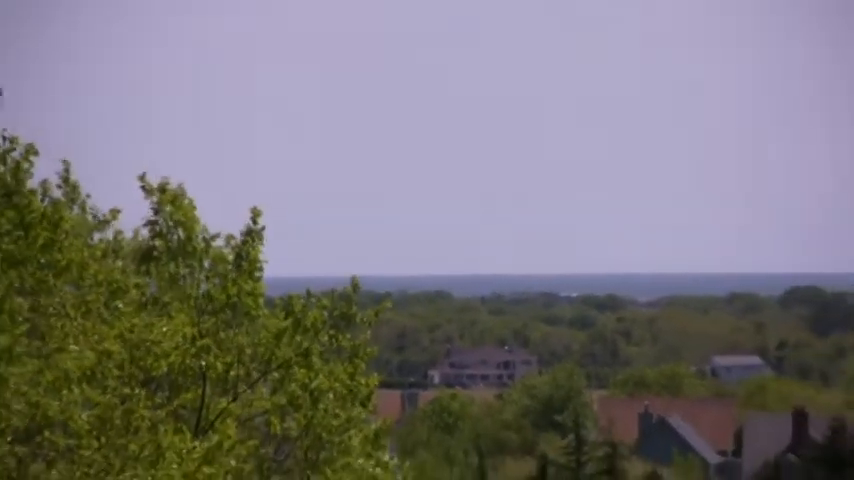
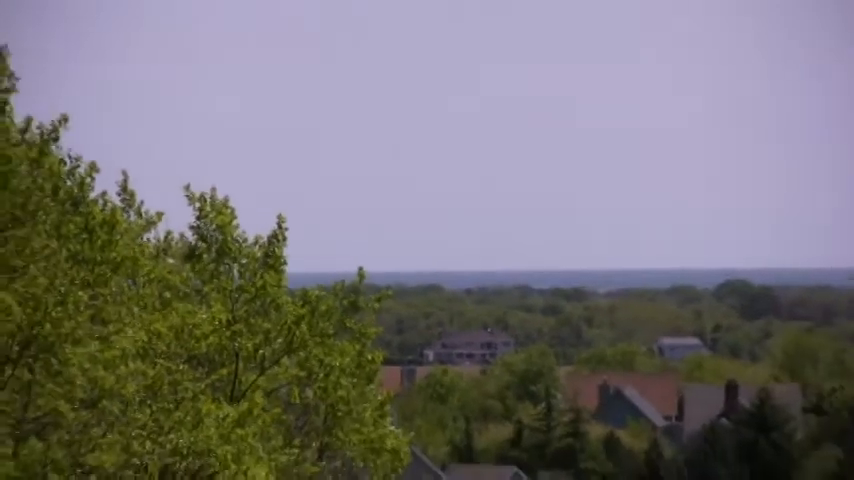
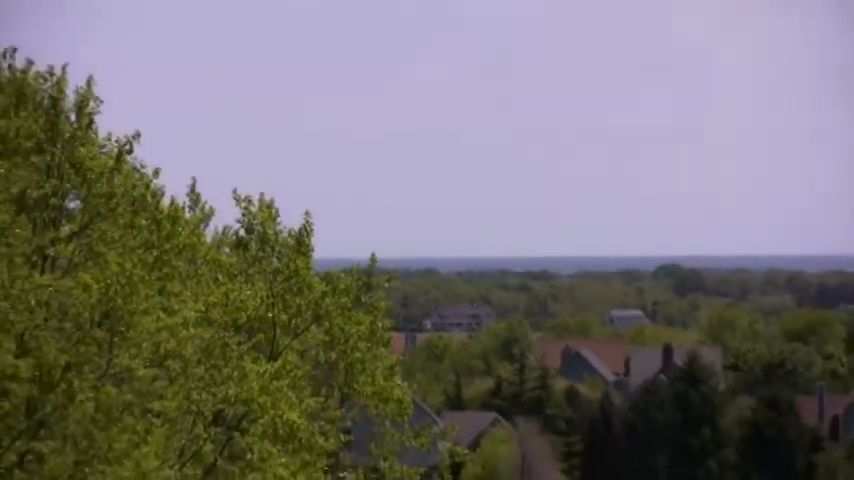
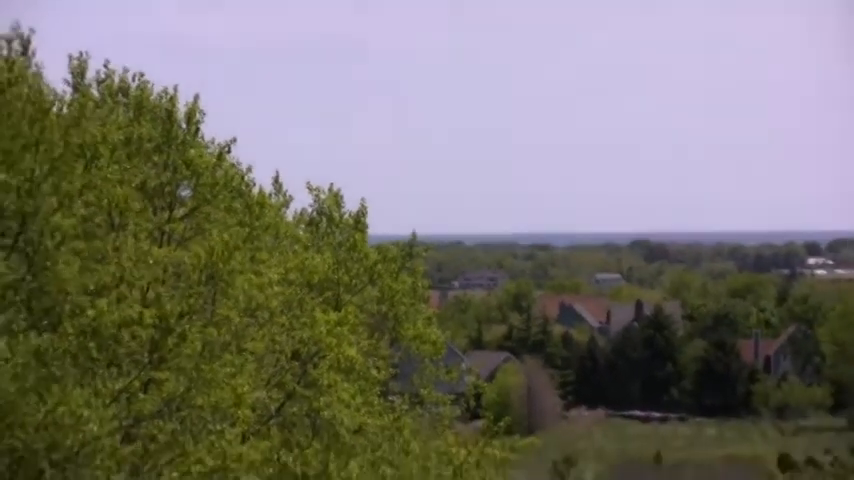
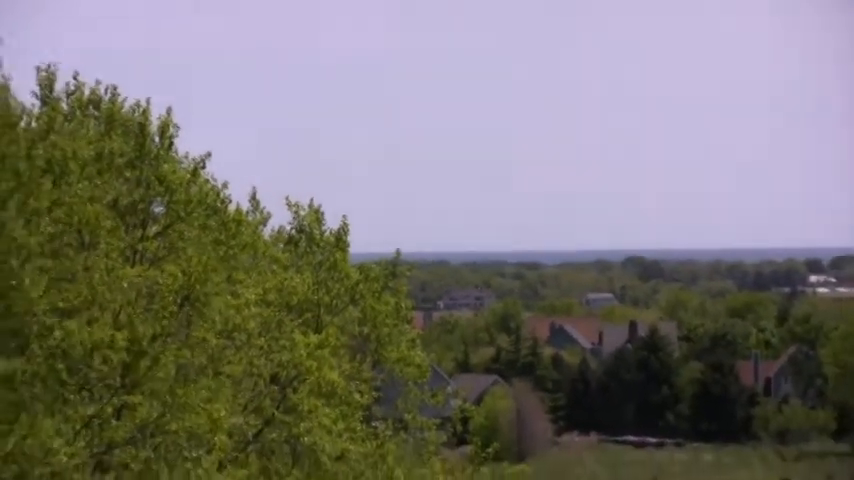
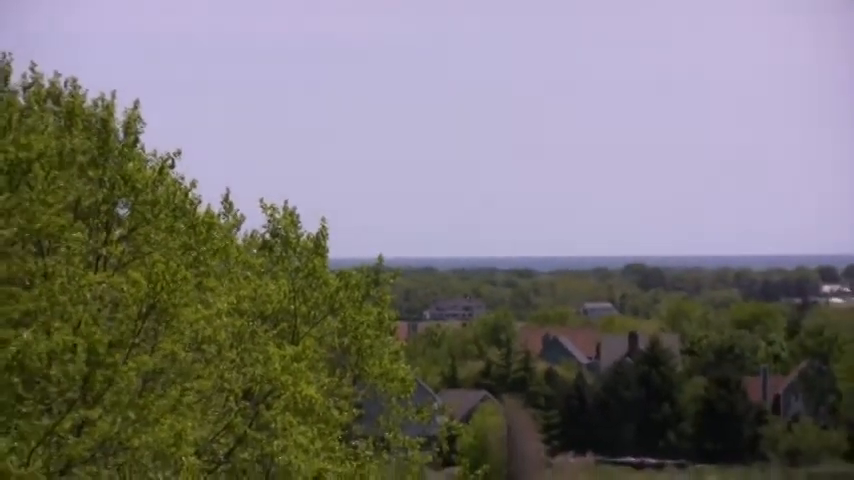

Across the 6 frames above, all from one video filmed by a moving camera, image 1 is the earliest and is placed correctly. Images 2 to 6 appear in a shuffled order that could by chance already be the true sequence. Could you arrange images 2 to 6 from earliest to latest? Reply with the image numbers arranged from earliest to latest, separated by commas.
2, 3, 6, 5, 4
